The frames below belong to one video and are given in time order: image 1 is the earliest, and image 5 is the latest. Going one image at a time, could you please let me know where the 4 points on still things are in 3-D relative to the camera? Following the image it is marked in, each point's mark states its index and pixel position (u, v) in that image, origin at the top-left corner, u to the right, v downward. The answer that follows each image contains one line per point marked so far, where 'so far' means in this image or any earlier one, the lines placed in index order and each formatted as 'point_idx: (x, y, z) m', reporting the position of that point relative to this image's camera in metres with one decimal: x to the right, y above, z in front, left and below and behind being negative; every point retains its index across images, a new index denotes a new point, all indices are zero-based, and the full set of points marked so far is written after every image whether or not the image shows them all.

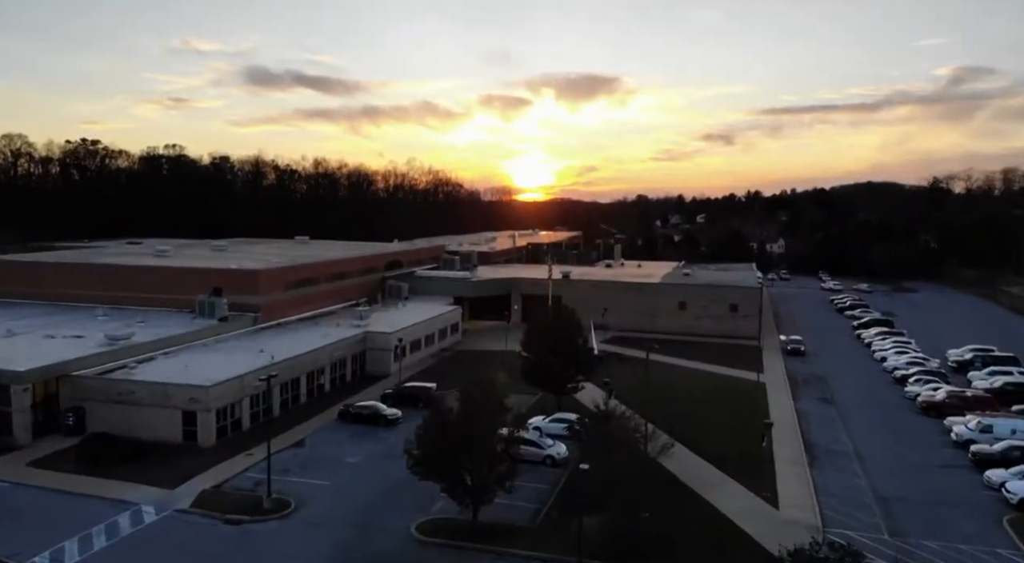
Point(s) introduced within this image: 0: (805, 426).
0: (+7.7, -3.8, +18.7) m
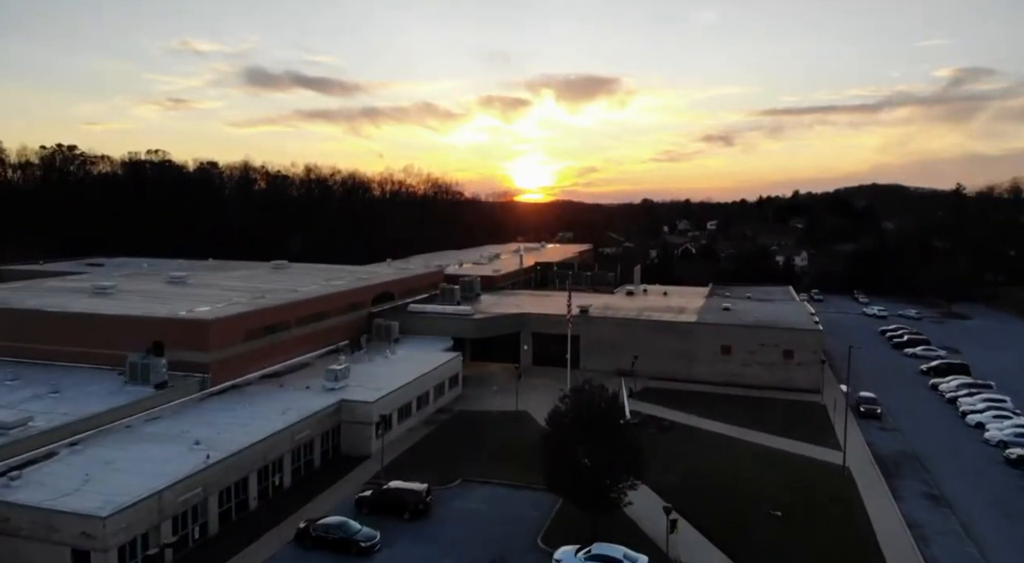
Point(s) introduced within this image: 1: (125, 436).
0: (+8.1, -5.2, +13.9) m
1: (-8.6, -3.4, +15.8) m
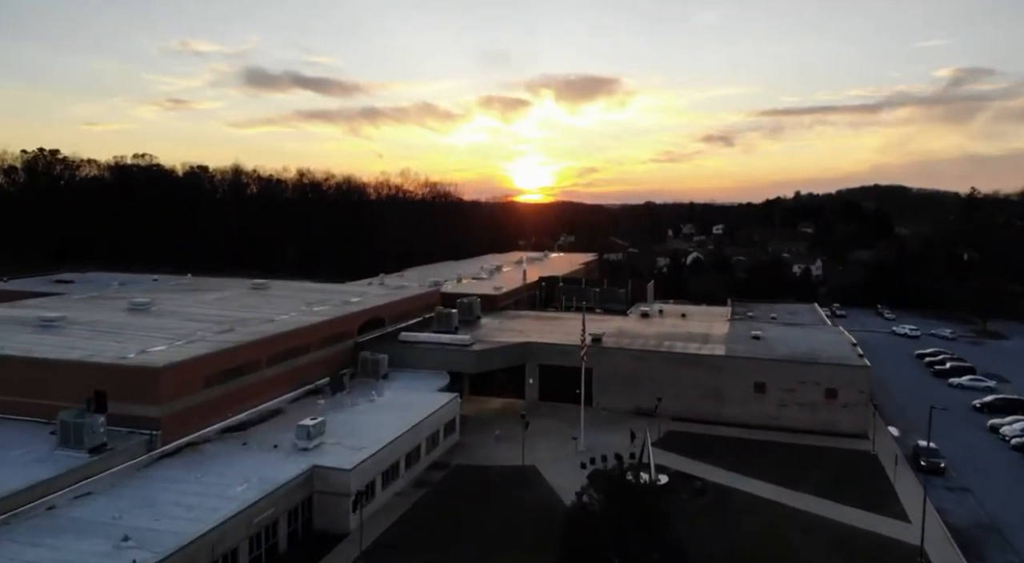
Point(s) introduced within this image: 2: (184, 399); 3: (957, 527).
0: (+8.2, -6.1, +10.8) m
1: (-8.4, -4.3, +12.8) m
2: (-7.8, -2.8, +17.1) m
3: (+10.1, -5.6, +16.1) m
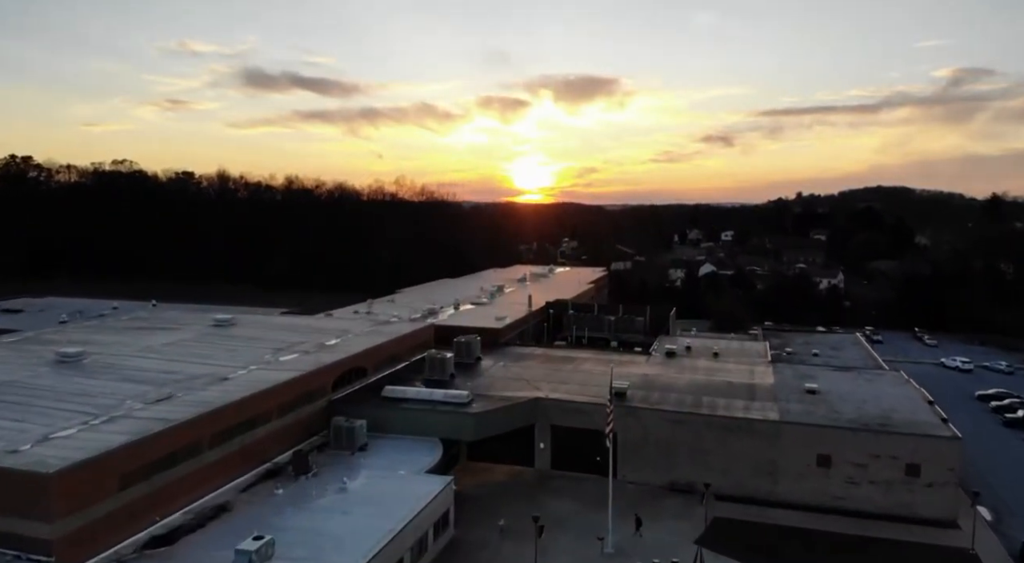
0: (+8.4, -7.4, +6.6) m
1: (-8.2, -5.6, +8.6) m
2: (-7.6, -4.1, +12.9) m
3: (+10.3, -6.9, +12.0) m
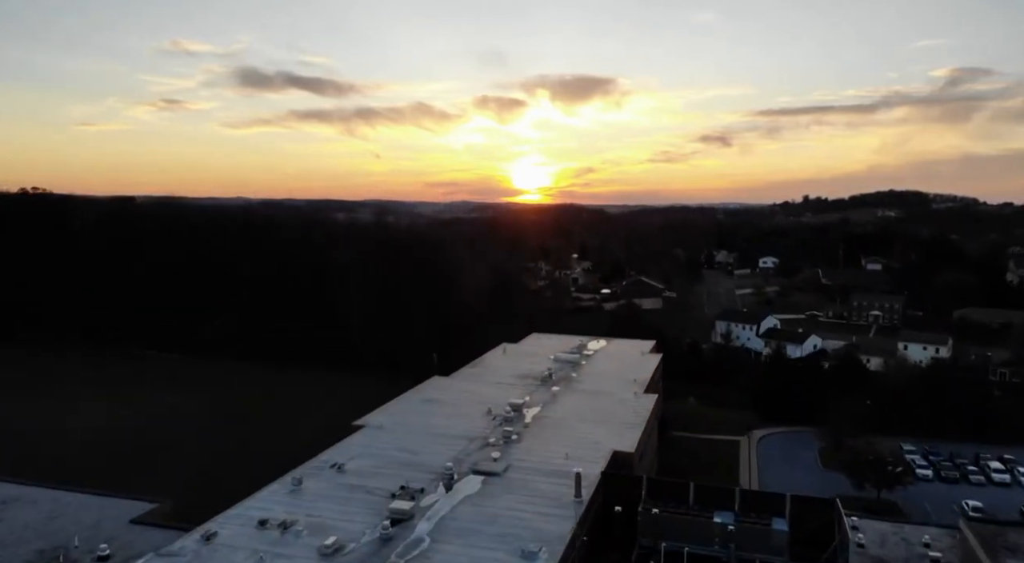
0: (+9.5, -12.1, -8.0) m
1: (-7.2, -10.3, -6.1) m
2: (-6.6, -8.8, -1.8) m
3: (+11.3, -11.5, -2.7) m
